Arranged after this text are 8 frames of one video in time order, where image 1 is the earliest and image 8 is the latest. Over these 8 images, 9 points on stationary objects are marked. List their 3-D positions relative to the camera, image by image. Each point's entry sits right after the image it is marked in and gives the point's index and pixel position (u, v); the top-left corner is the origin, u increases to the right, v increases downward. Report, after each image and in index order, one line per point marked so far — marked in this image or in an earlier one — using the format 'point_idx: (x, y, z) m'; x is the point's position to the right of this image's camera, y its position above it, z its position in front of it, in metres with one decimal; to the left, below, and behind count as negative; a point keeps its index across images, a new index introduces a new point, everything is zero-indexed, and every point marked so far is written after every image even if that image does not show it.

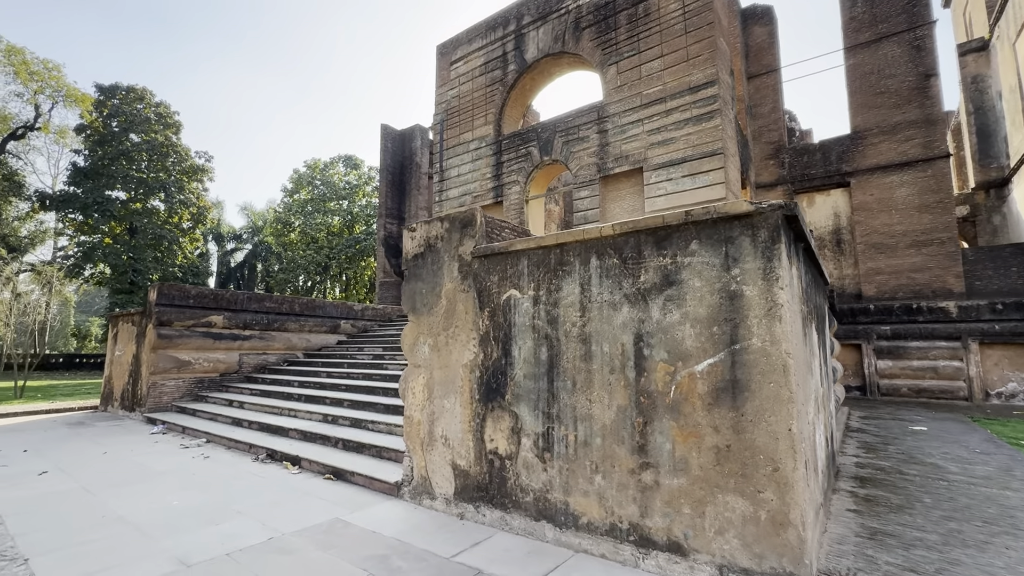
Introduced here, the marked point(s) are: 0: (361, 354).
0: (-2.8, -1.3, +8.8) m
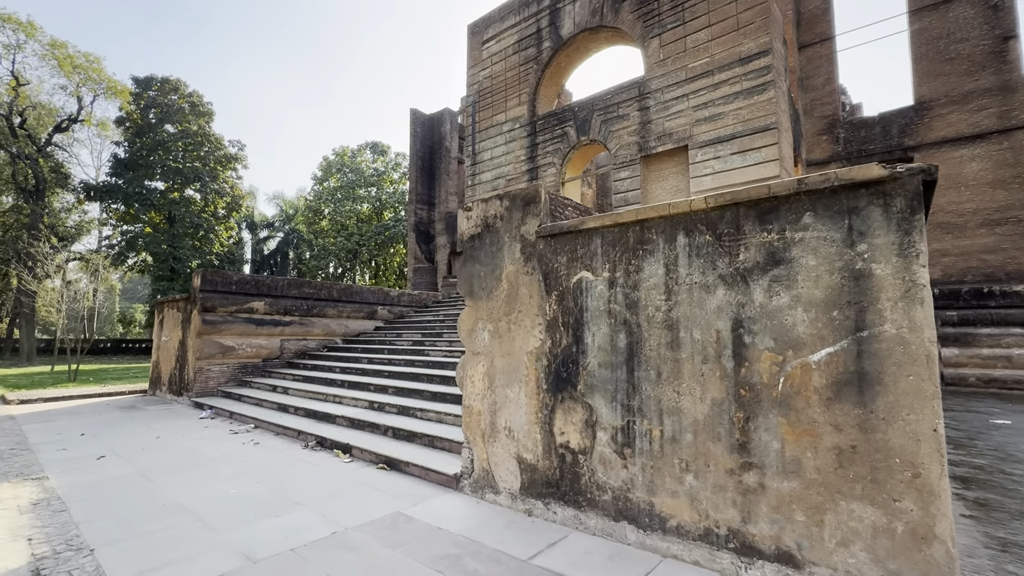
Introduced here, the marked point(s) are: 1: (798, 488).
0: (-2.1, -1.0, +8.7) m
1: (+1.3, -0.9, +2.2) m
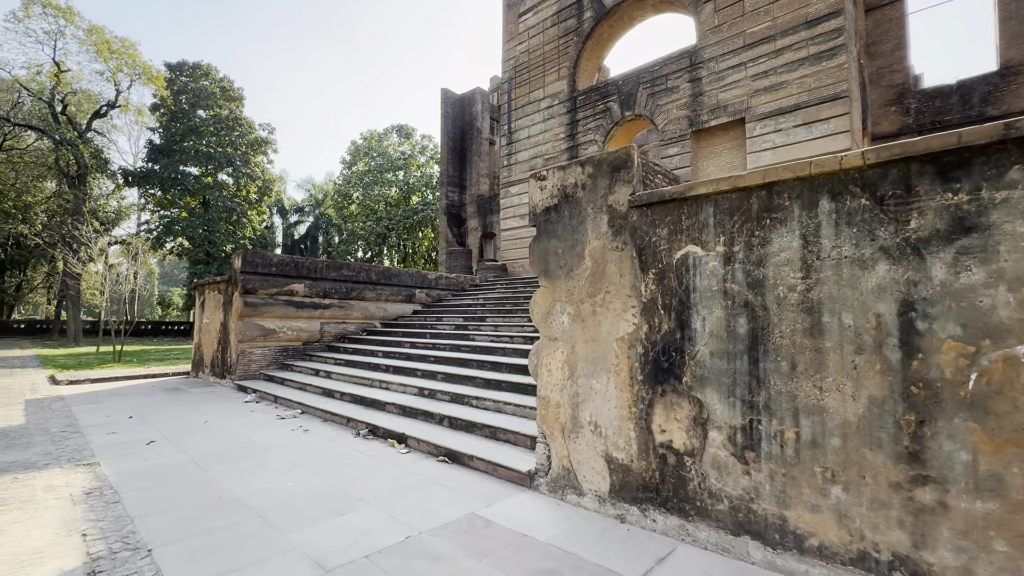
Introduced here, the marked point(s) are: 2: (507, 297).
0: (-1.3, -0.7, +8.4) m
1: (+1.8, -0.8, +1.7) m
2: (-0.1, -0.2, +9.5) m
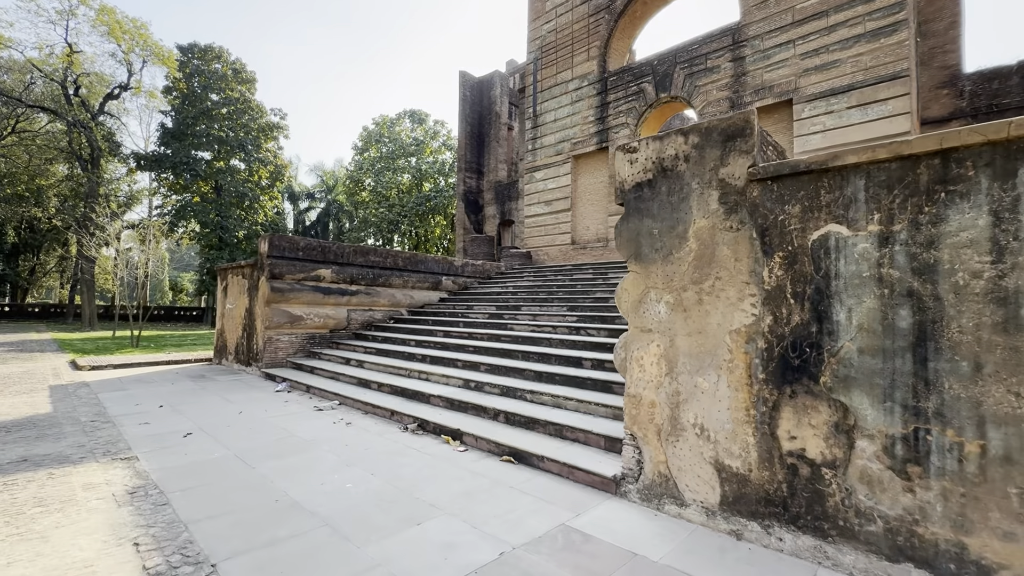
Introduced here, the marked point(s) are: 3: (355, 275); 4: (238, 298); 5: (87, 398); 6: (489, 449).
0: (-0.7, -0.5, +8.1) m
1: (+2.3, -0.8, +1.4) m
2: (+0.5, +0.1, +9.1) m
3: (-2.8, +0.2, +8.5) m
4: (-4.9, -0.2, +8.4) m
5: (-5.1, -1.3, +5.6) m
6: (-0.2, -1.3, +3.7) m
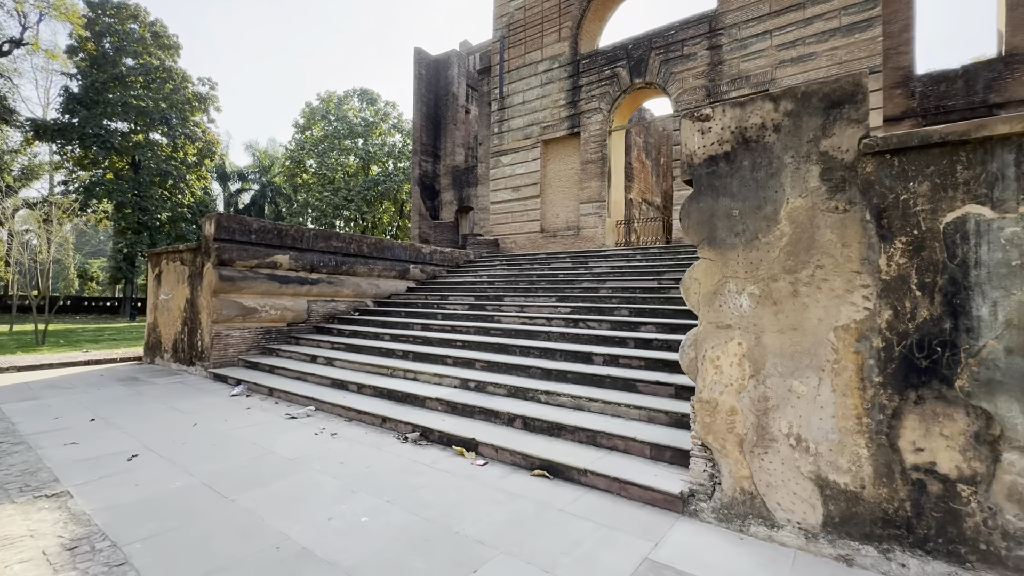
0: (-1.0, -0.3, +7.5) m
1: (+2.8, -0.8, +1.2) m
2: (+0.1, +0.3, +8.7) m
3: (-3.2, +0.4, +7.6) m
4: (-5.2, 0.0, +7.3) m
5: (-5.1, -1.2, +4.5) m
6: (0.0, -1.2, +3.3) m
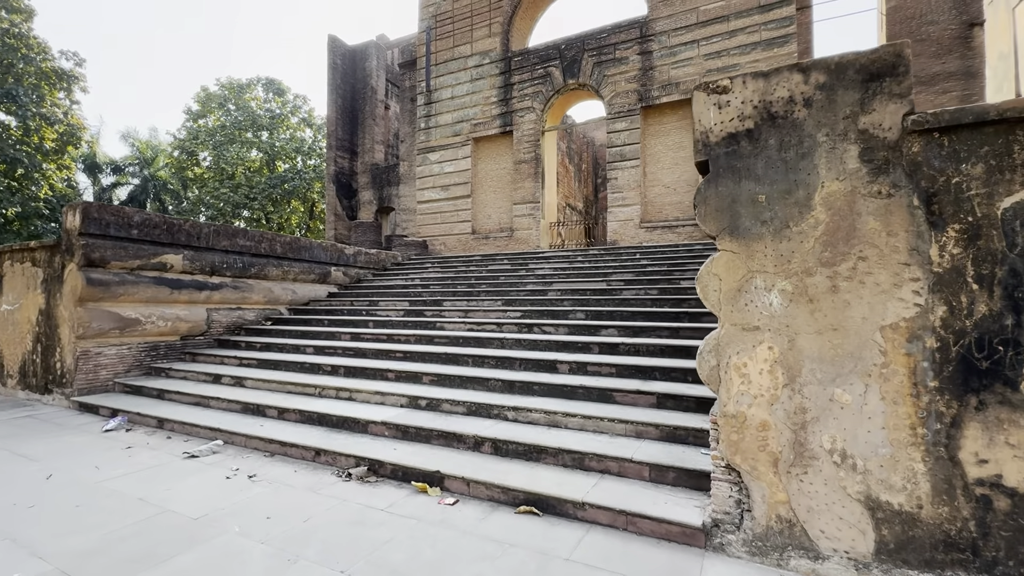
0: (-1.9, -0.3, +6.7) m
1: (+3.0, -0.7, +1.2) m
2: (-1.1, +0.2, +8.1) m
3: (-4.1, +0.4, +6.5) m
4: (-6.0, -0.1, +5.8) m
5: (-5.3, -1.3, +3.1) m
6: (-0.1, -1.2, +2.7) m
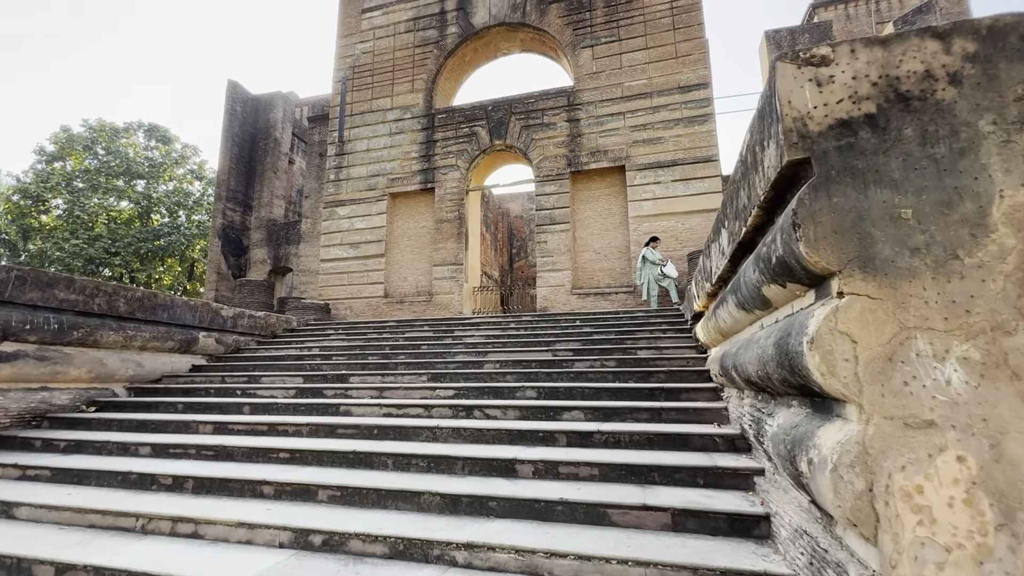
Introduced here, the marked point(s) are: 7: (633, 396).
0: (-2.7, -1.1, +5.1) m
1: (+3.1, -0.8, +0.6) m
2: (-2.2, -0.8, +6.7) m
3: (-4.8, -0.3, +4.5) m
4: (-6.6, -0.6, +3.4) m
5: (-5.4, -1.4, +0.7) m
6: (-0.2, -1.4, +1.4) m
7: (+1.0, -0.9, +4.0) m
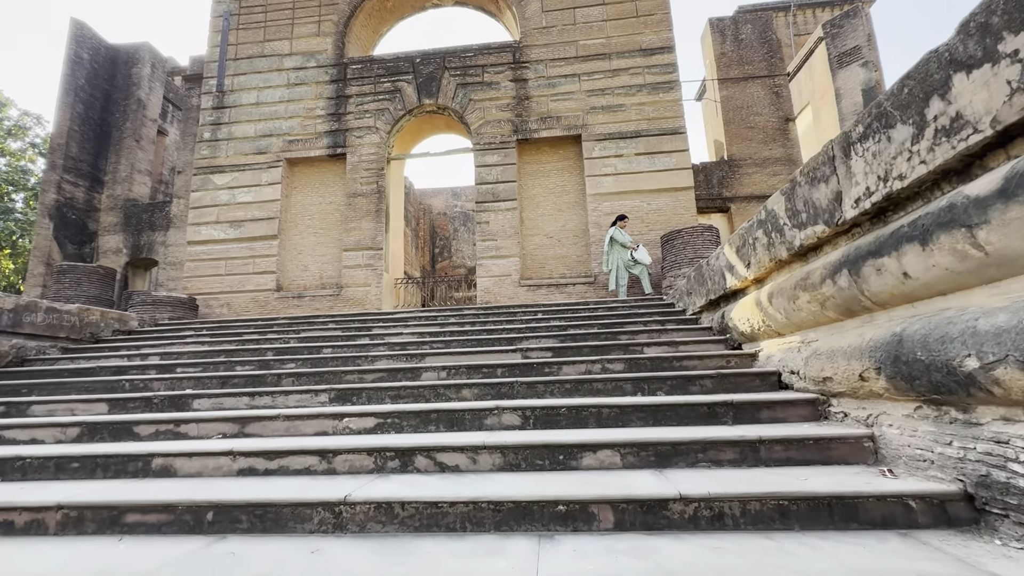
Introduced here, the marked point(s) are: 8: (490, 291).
0: (-3.0, -0.9, +2.9) m
1: (+3.5, -0.5, -0.5) m
2: (-2.7, -0.6, +4.5) m
3: (-4.9, -0.1, +1.9) m
4: (-6.5, -0.3, +0.5) m
5: (-4.9, -1.0, -1.9) m
6: (+0.1, -1.1, -0.3) m
7: (+0.9, -0.7, +2.4) m
8: (-0.3, 0.0, +7.4) m
